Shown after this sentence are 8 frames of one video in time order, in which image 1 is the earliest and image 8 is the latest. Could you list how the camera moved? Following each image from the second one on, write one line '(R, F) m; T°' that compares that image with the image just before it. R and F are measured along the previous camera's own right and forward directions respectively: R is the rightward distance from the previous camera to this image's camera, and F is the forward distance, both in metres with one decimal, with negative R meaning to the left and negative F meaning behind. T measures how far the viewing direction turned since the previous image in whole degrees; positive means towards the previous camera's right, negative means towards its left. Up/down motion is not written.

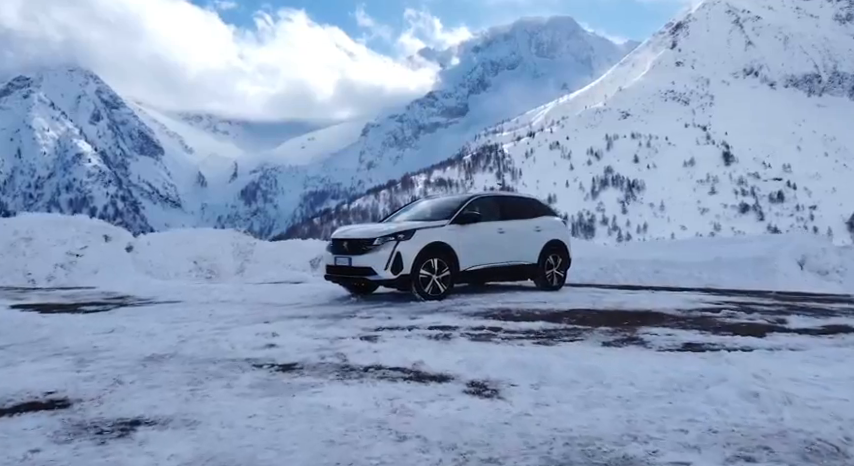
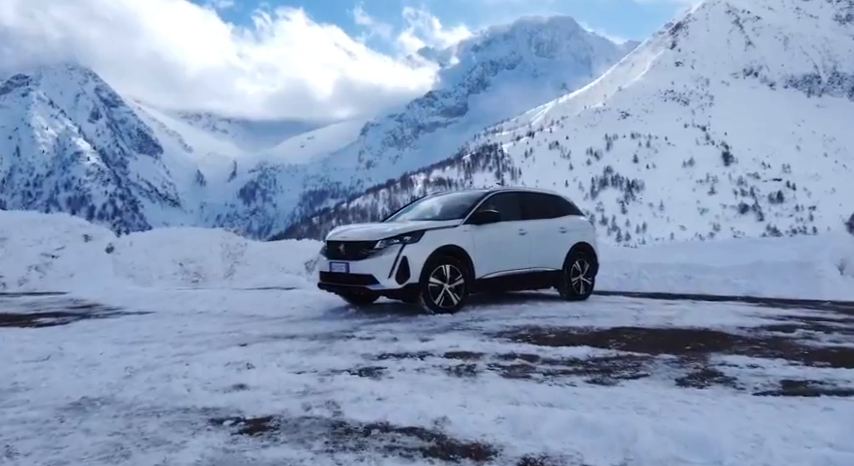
(-0.2, +1.4) m; 0°
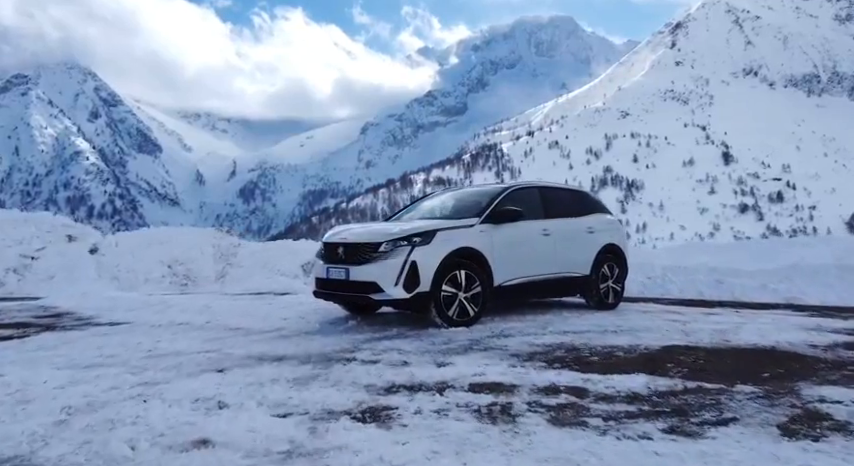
(-0.1, +1.1) m; 0°
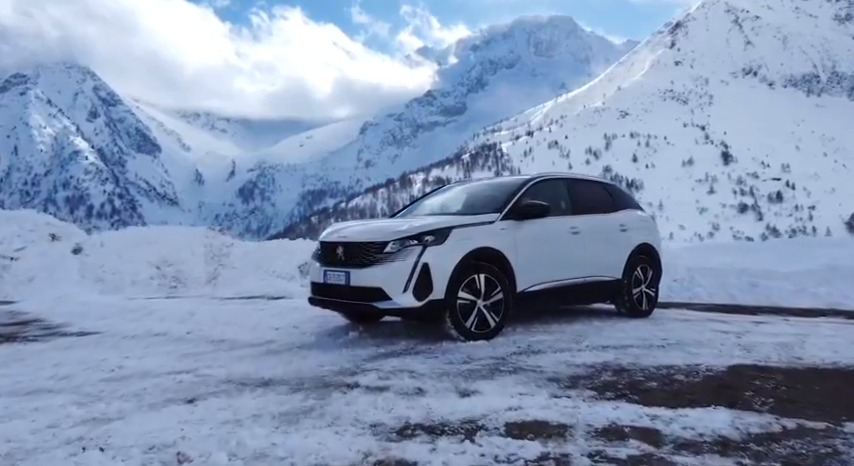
(-0.1, +1.0) m; 0°
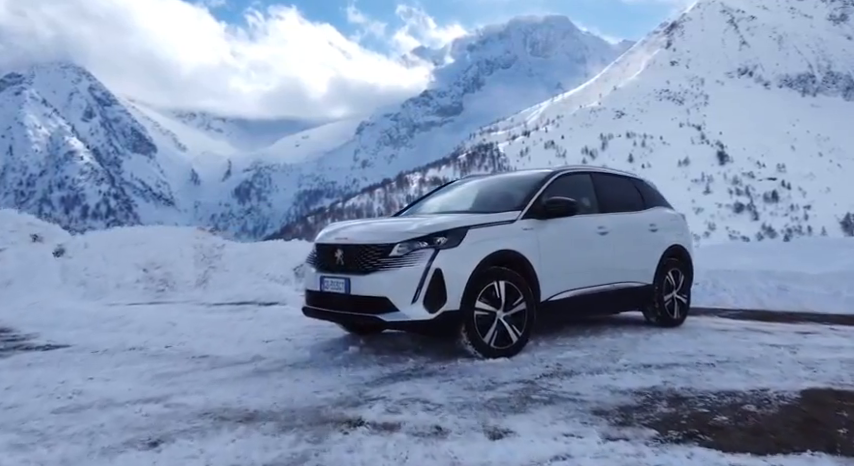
(-0.1, +0.8) m; 0°
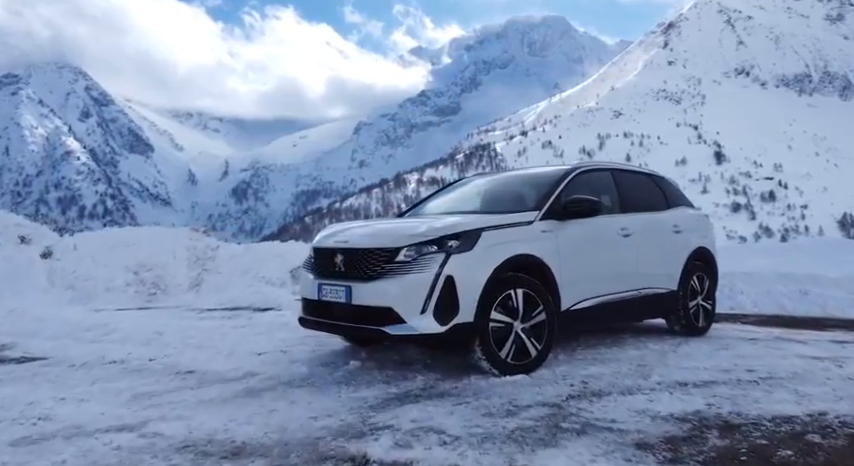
(-0.1, +0.5) m; 0°
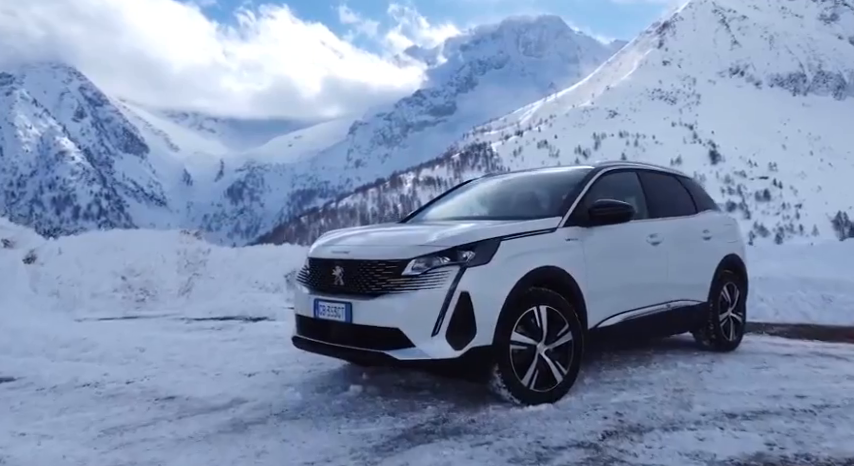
(-0.1, +0.5) m; 0°
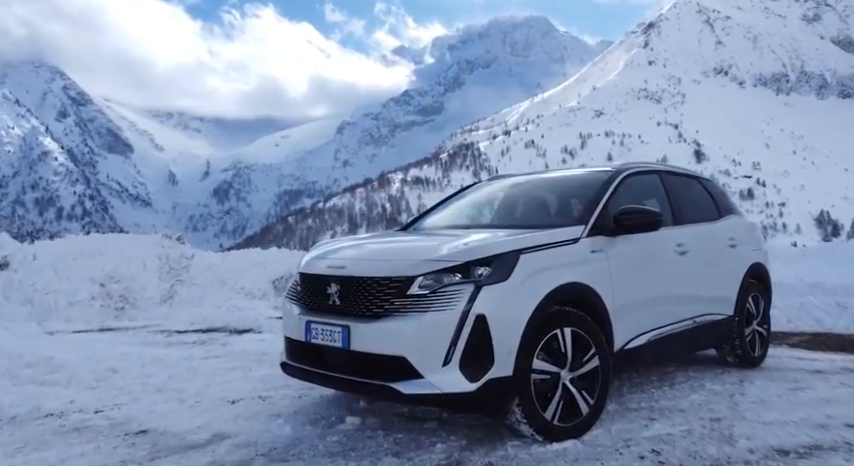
(-0.1, +0.5) m; +1°
